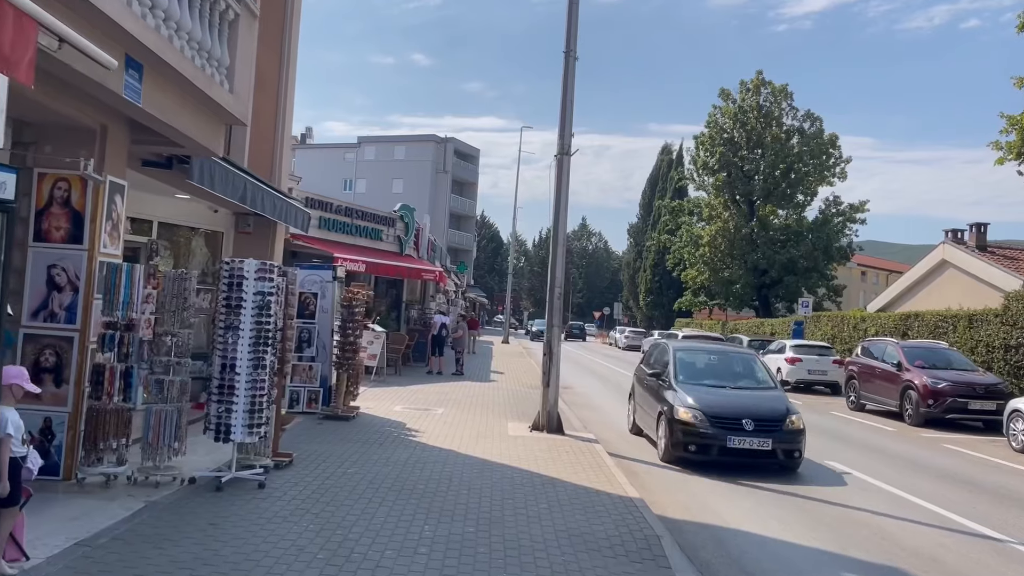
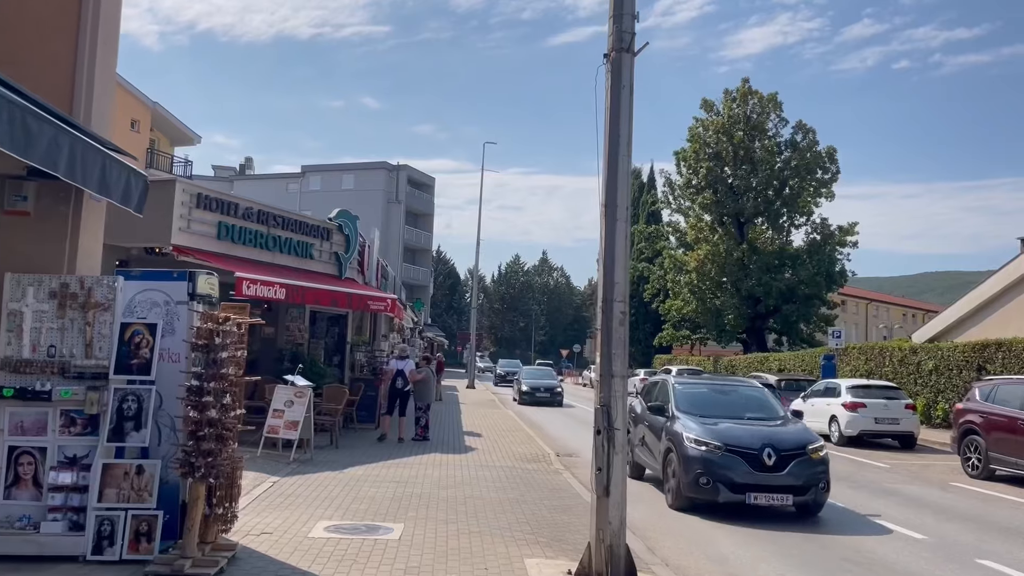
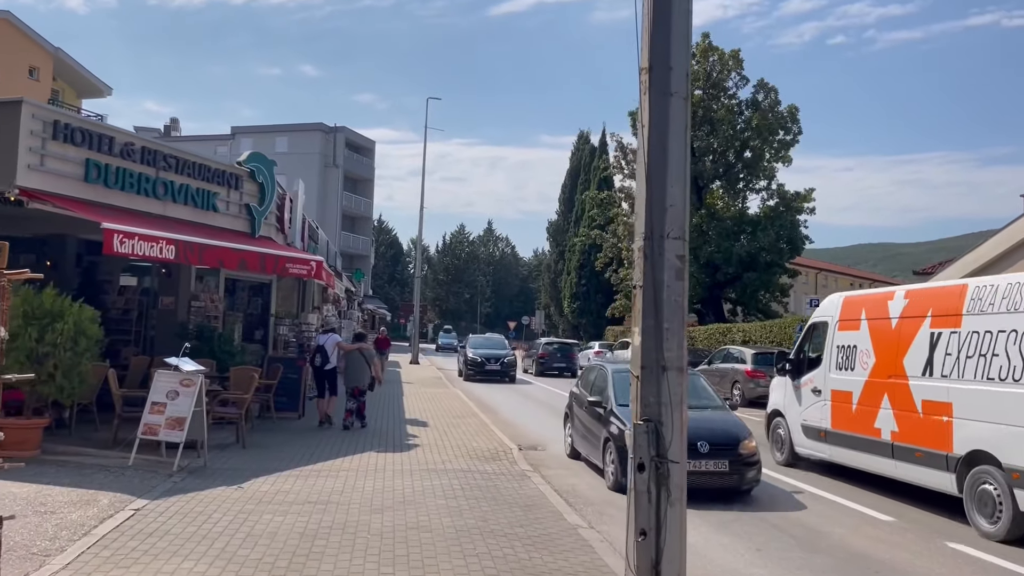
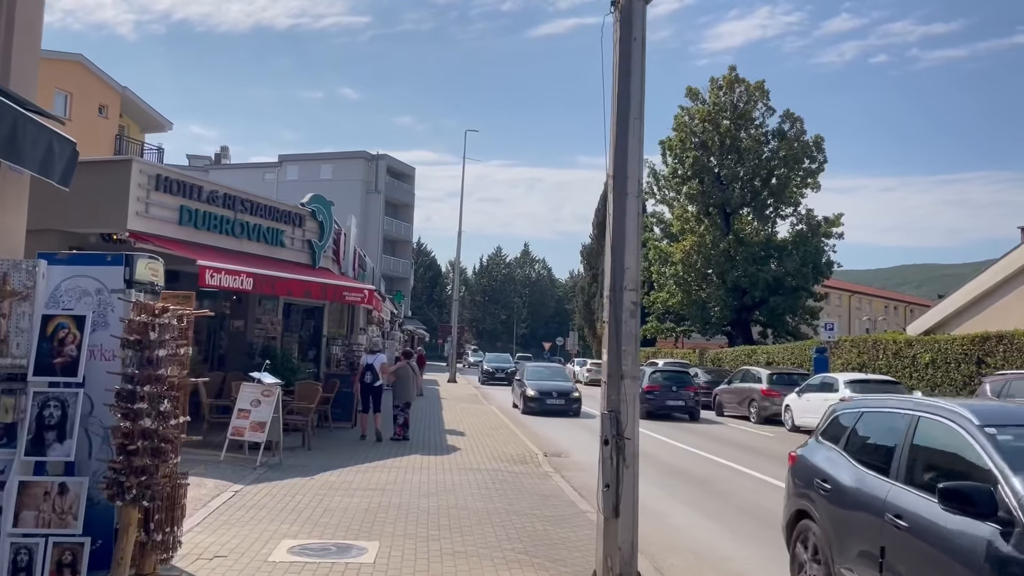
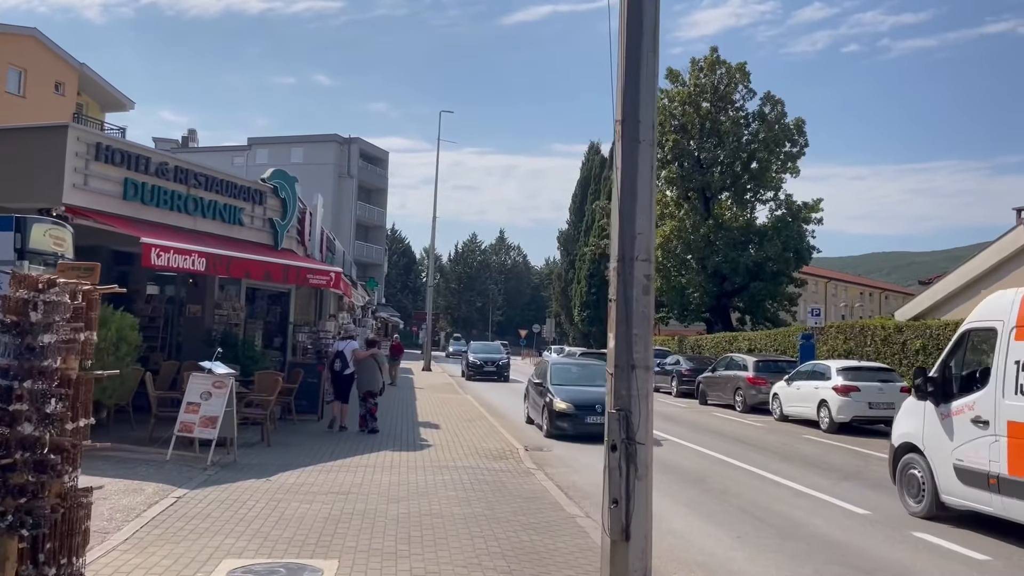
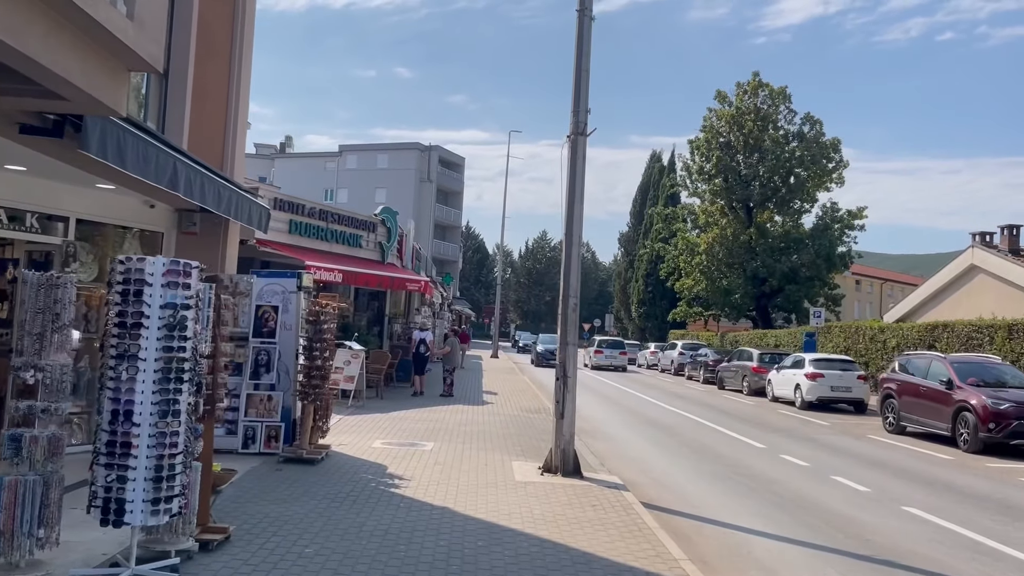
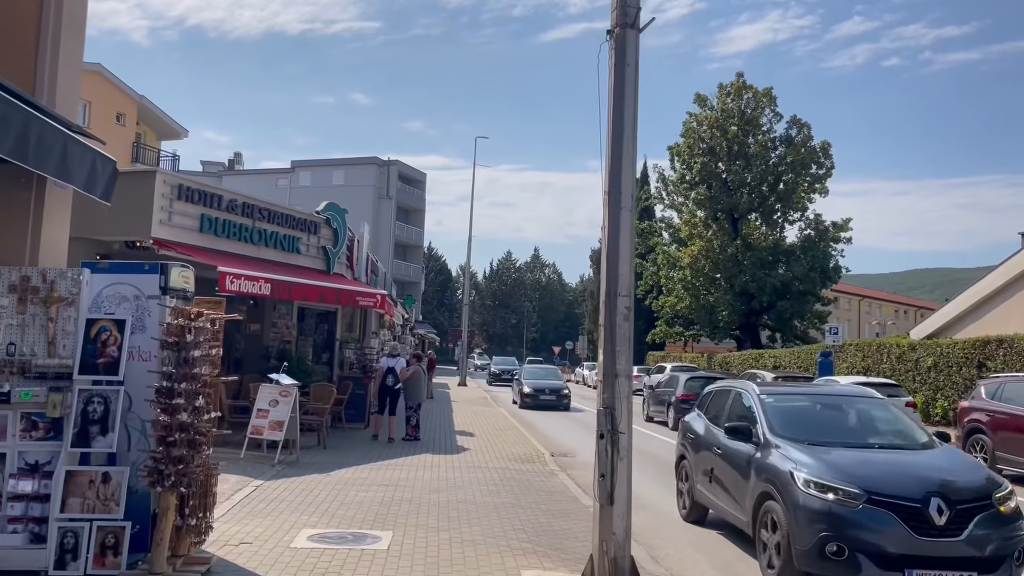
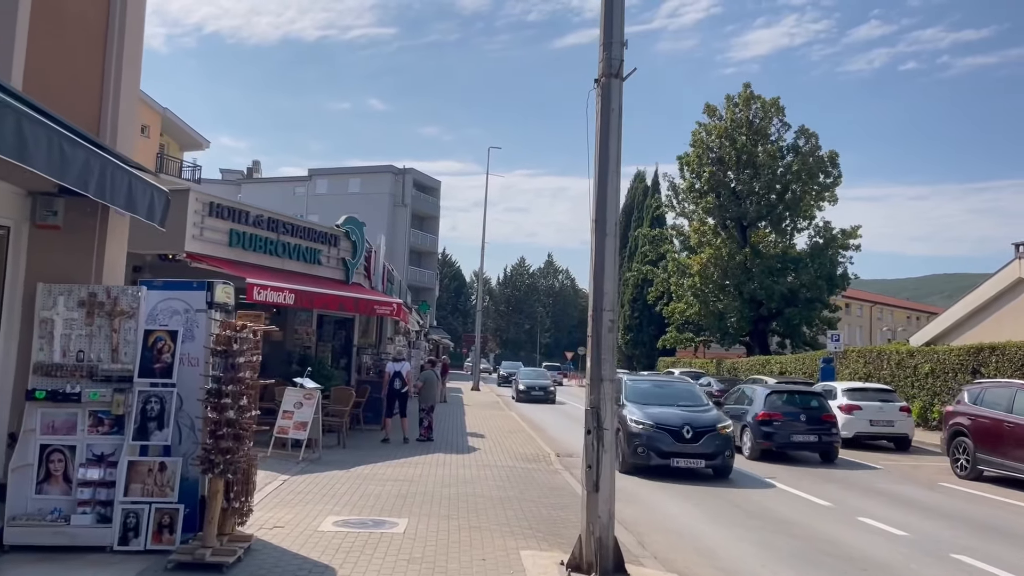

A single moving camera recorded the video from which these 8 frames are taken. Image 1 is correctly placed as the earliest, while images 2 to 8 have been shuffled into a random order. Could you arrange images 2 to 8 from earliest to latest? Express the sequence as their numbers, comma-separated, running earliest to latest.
6, 8, 2, 7, 4, 5, 3
